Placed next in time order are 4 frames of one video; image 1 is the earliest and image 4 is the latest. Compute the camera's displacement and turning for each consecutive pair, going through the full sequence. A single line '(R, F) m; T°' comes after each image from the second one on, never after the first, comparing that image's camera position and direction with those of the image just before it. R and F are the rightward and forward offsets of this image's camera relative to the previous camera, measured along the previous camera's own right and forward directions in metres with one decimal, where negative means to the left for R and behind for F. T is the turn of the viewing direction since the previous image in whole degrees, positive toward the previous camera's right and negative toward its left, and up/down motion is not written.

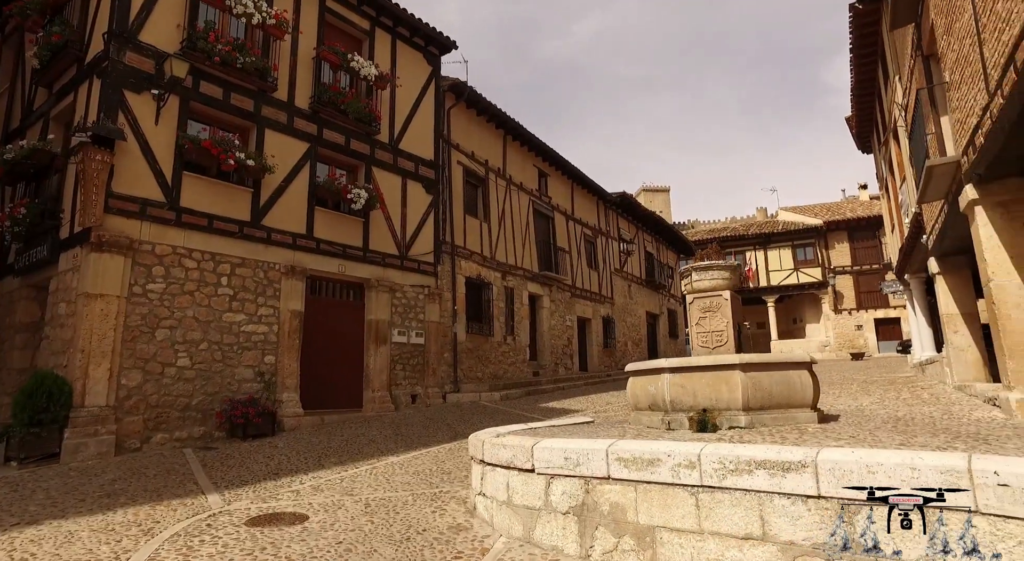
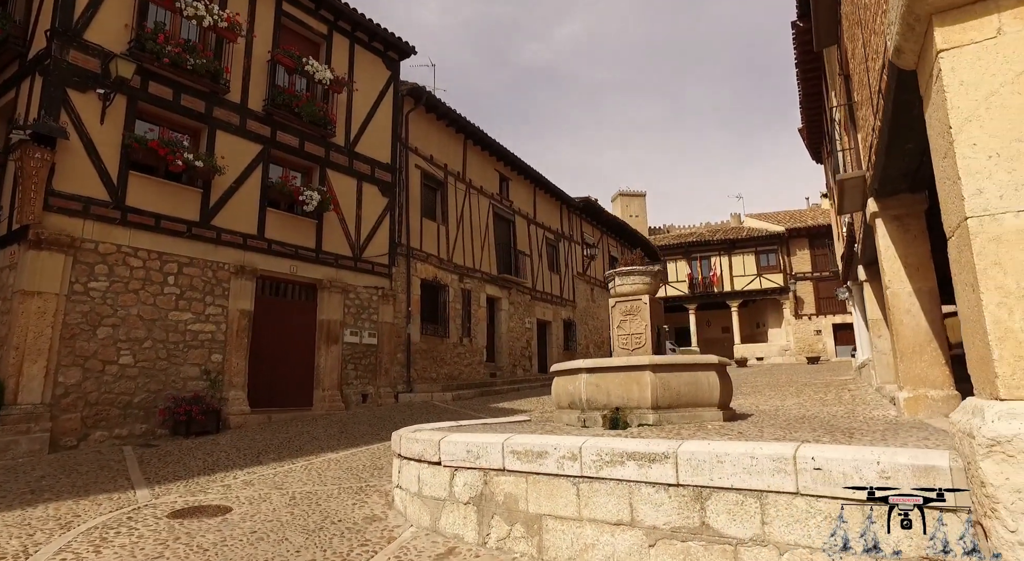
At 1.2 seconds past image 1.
(+0.5, -0.2) m; +2°
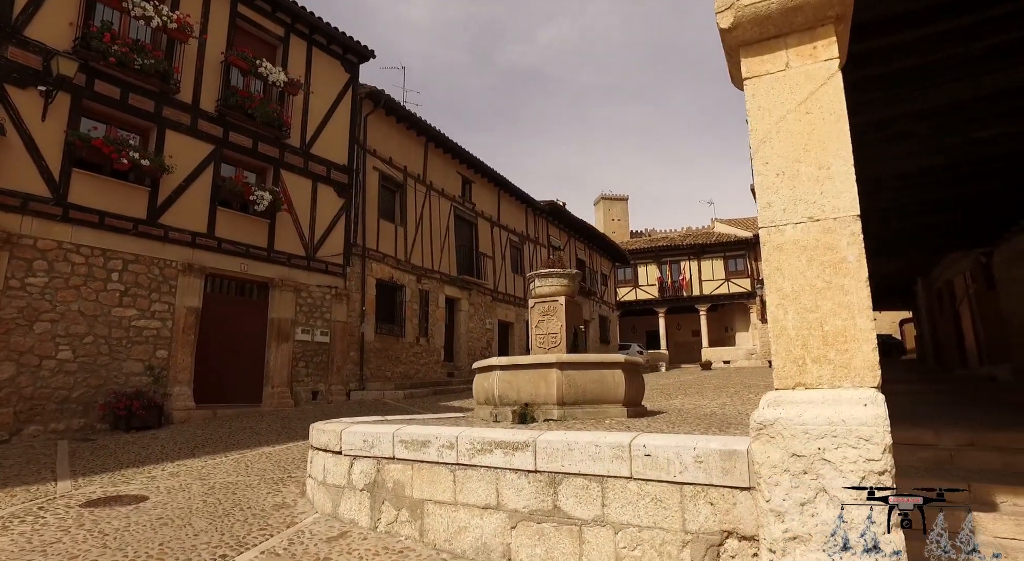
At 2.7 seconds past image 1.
(+0.7, -0.3) m; +1°
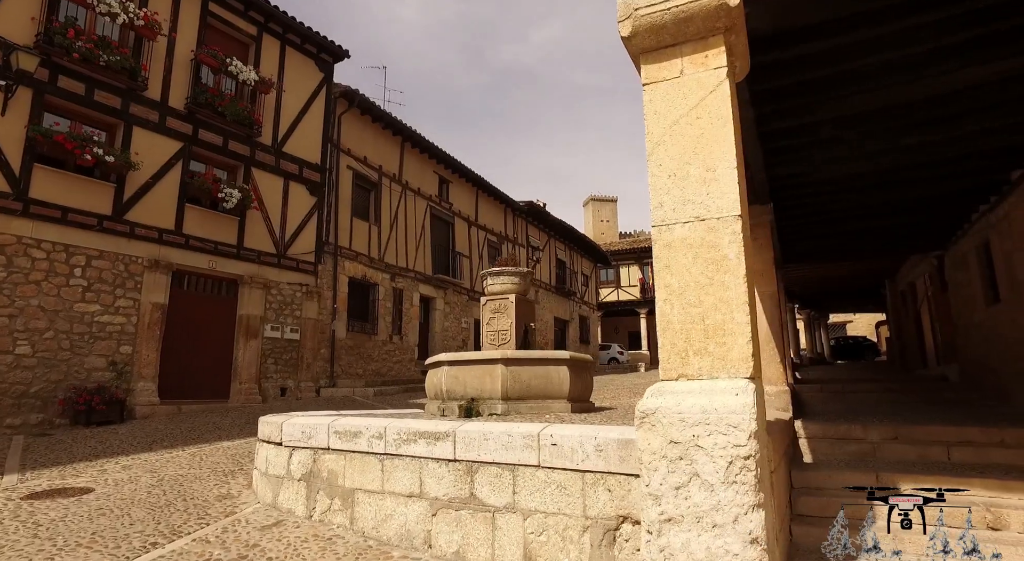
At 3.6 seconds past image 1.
(+0.4, -0.1) m; +1°
